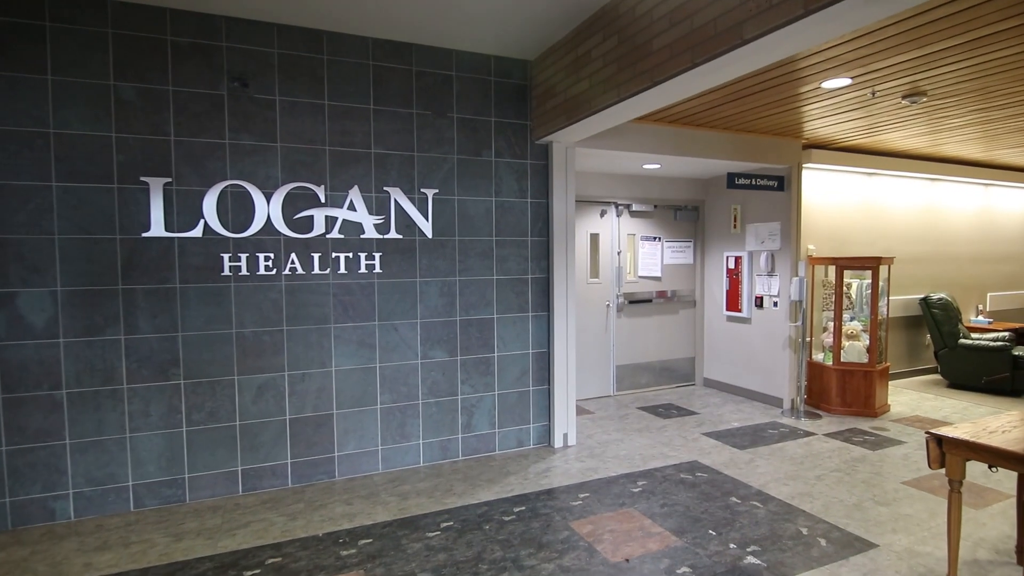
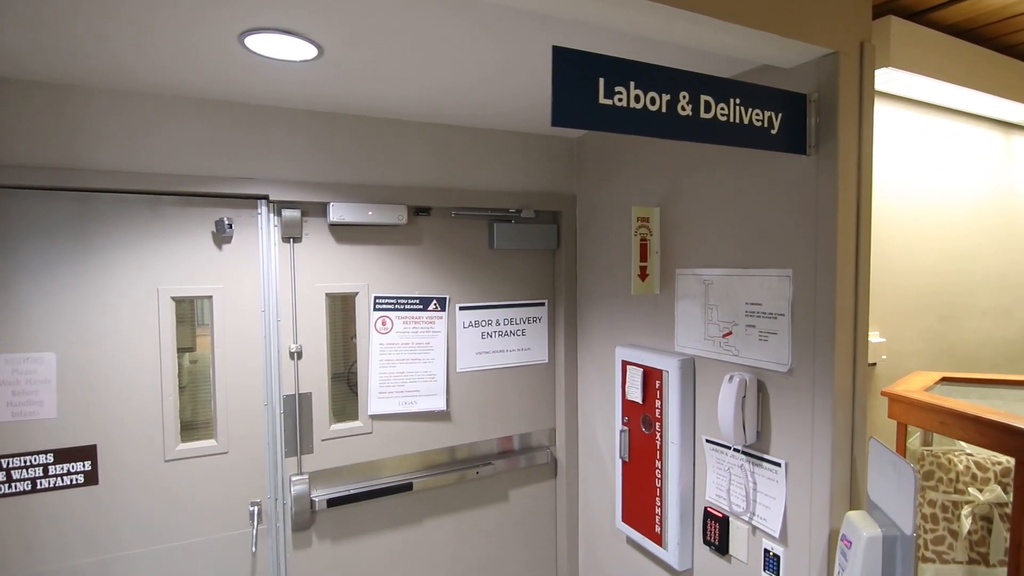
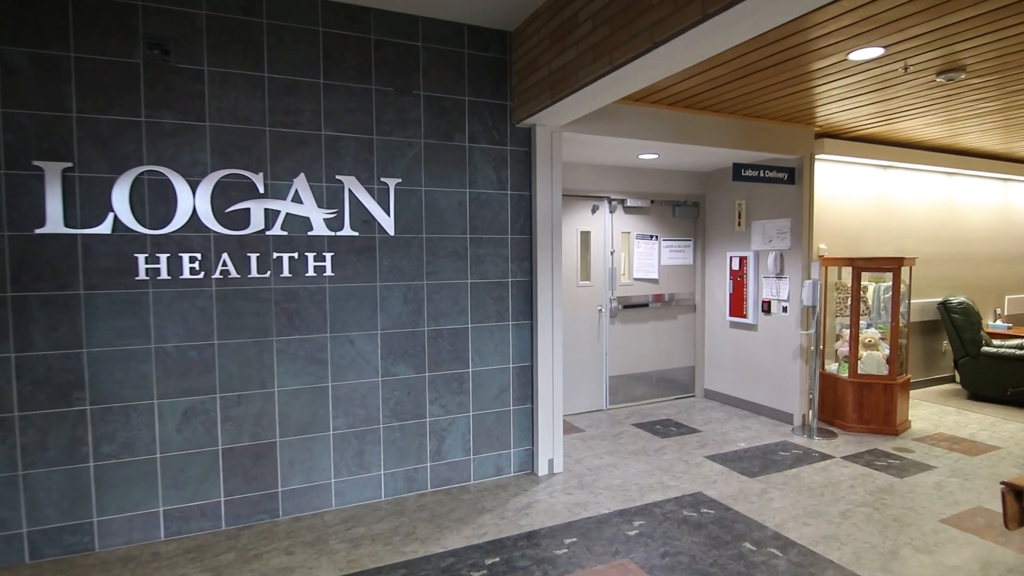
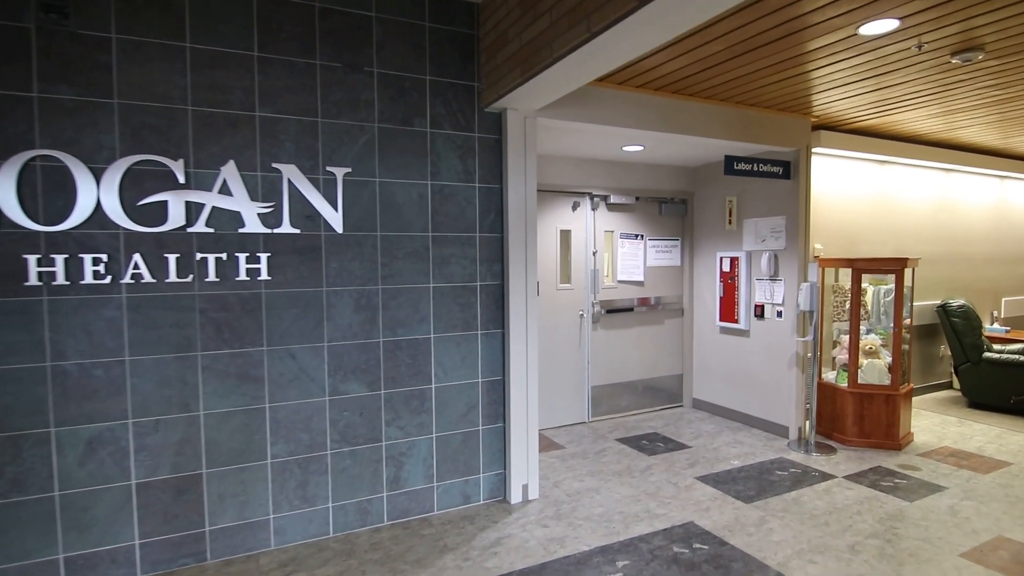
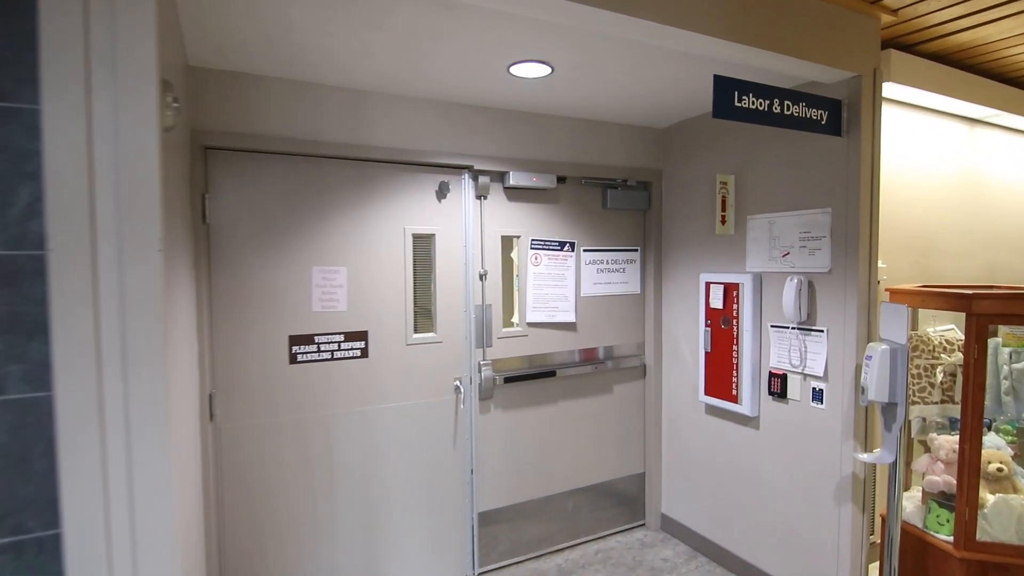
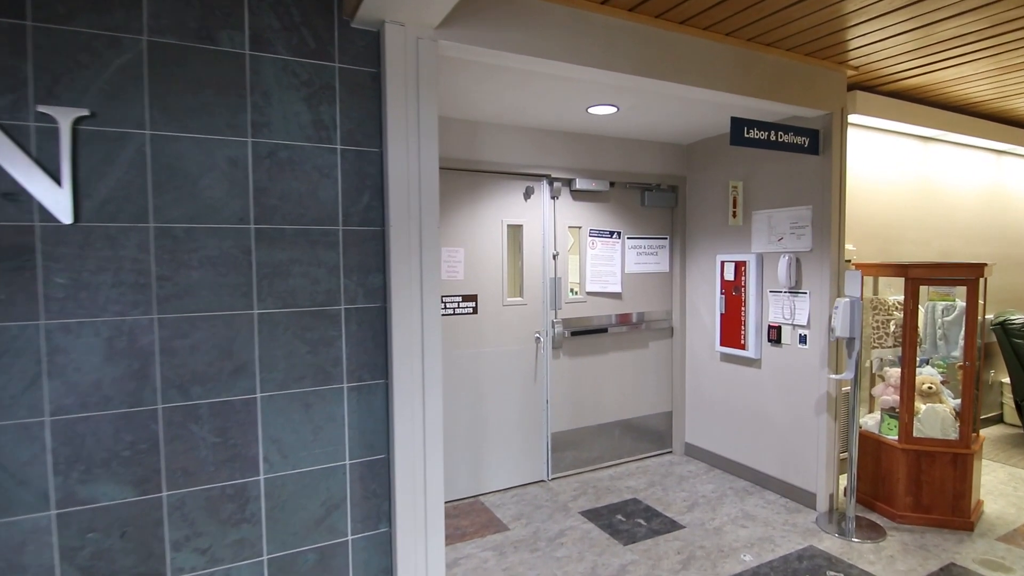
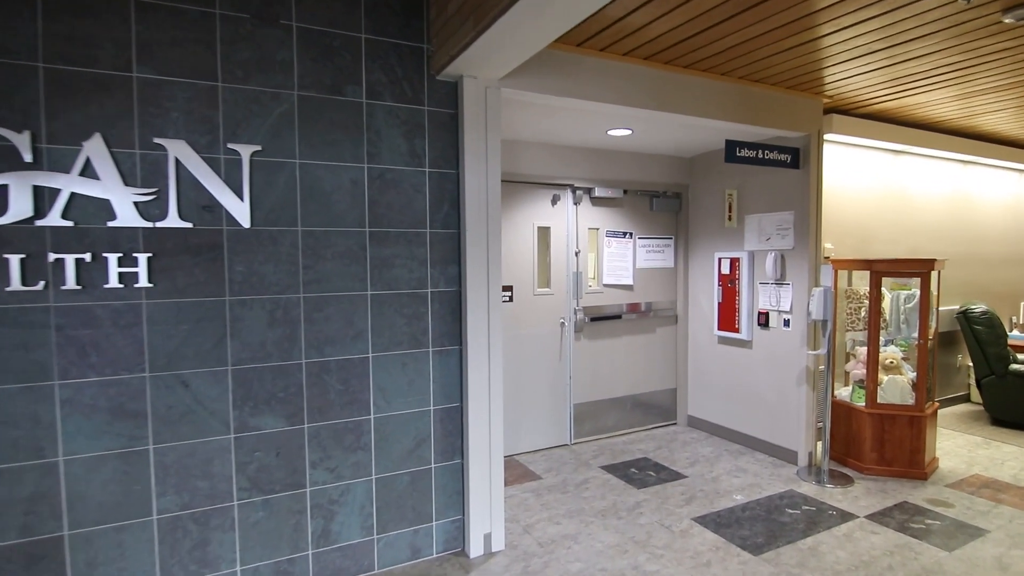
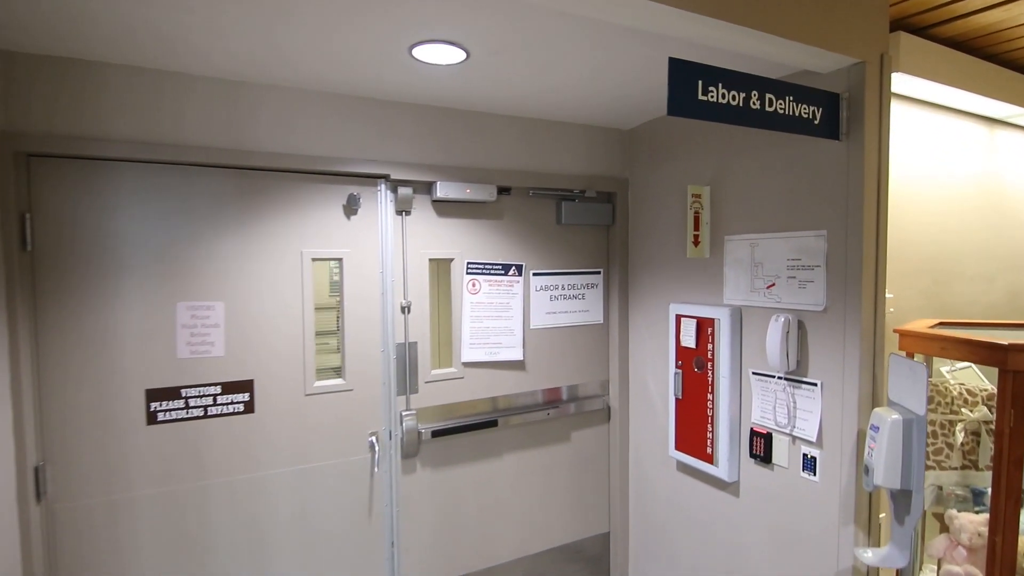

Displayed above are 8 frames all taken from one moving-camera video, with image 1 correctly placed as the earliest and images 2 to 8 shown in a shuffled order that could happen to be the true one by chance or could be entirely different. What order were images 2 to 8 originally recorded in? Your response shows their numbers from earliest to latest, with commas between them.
3, 4, 7, 6, 5, 8, 2
